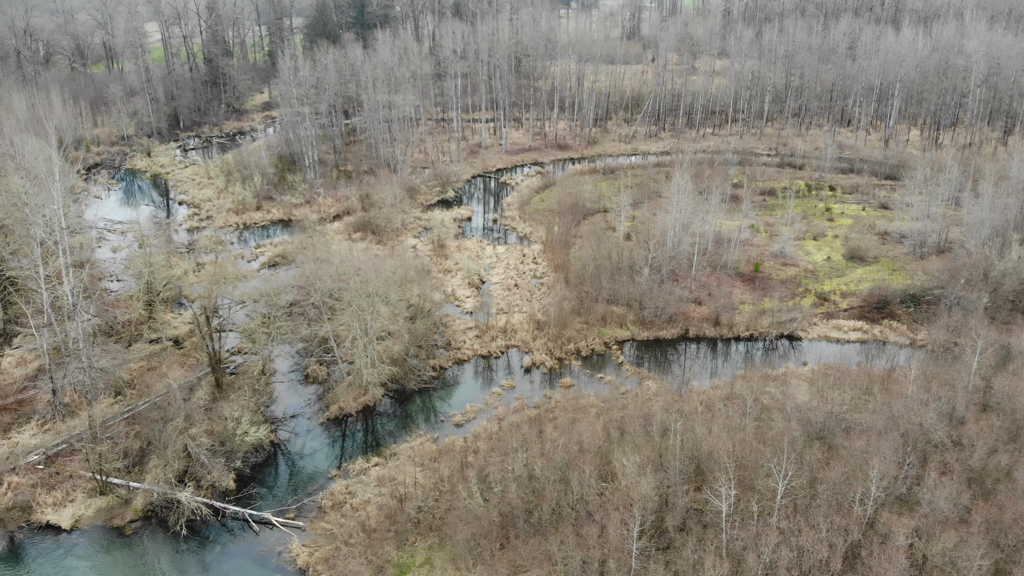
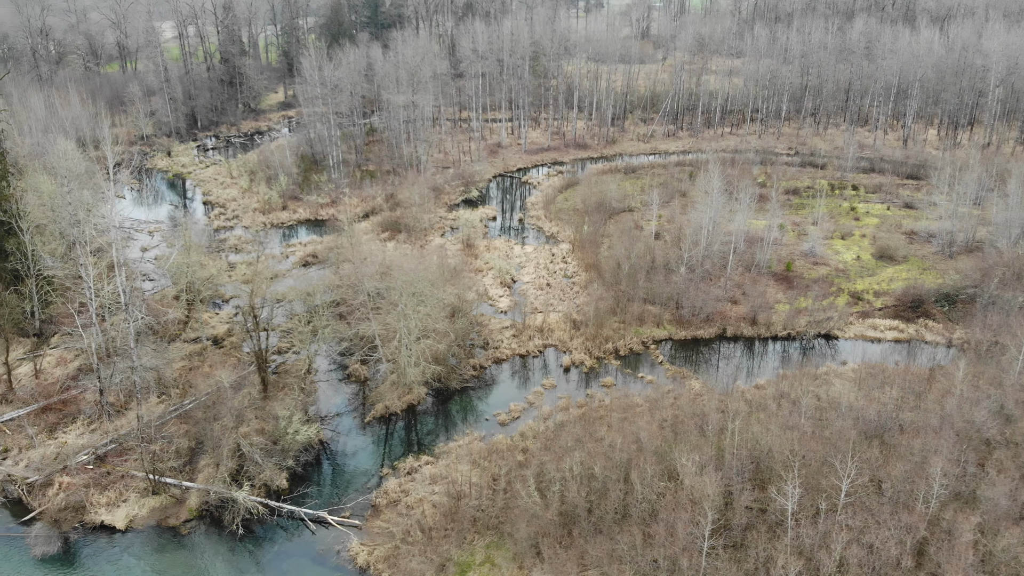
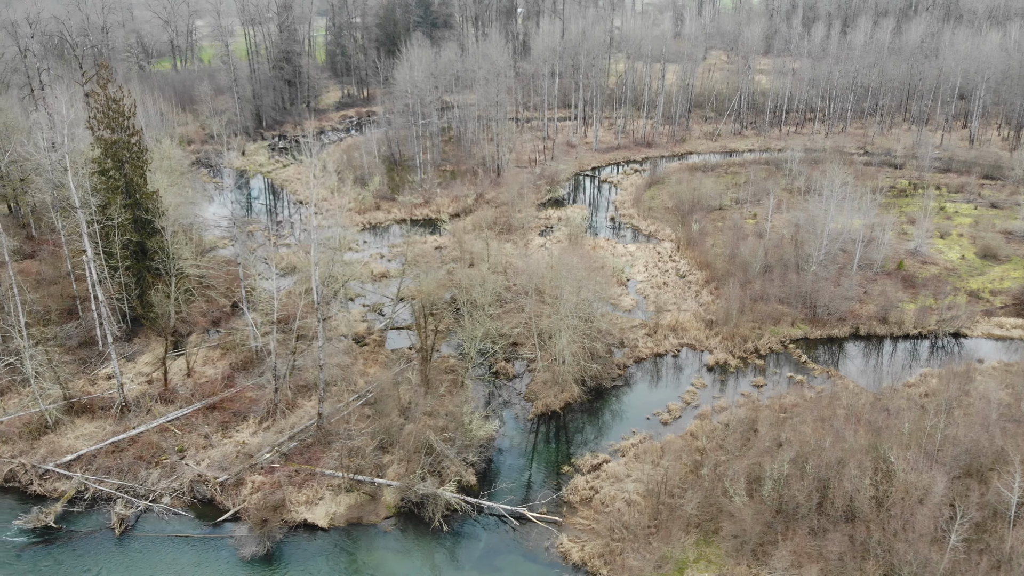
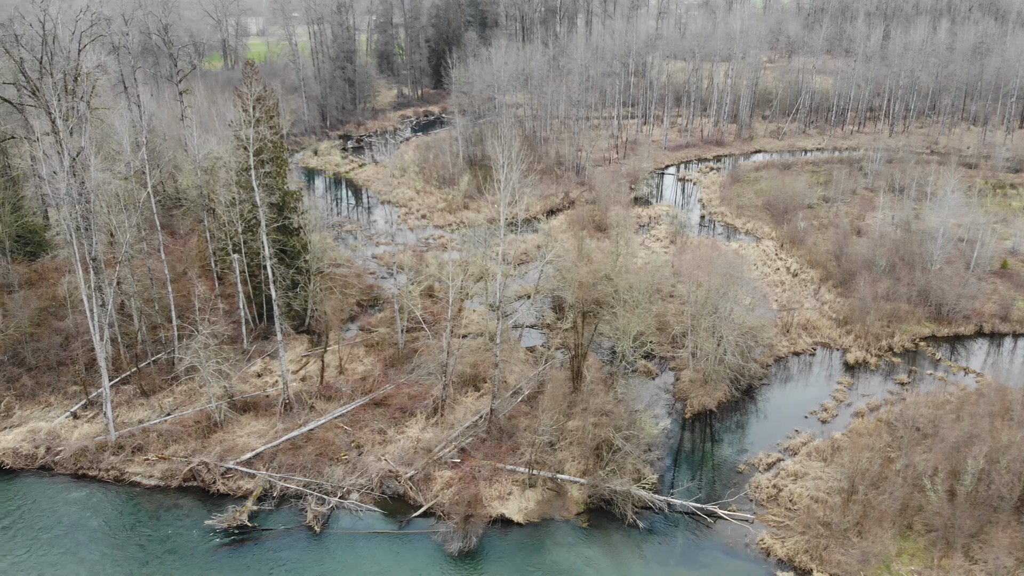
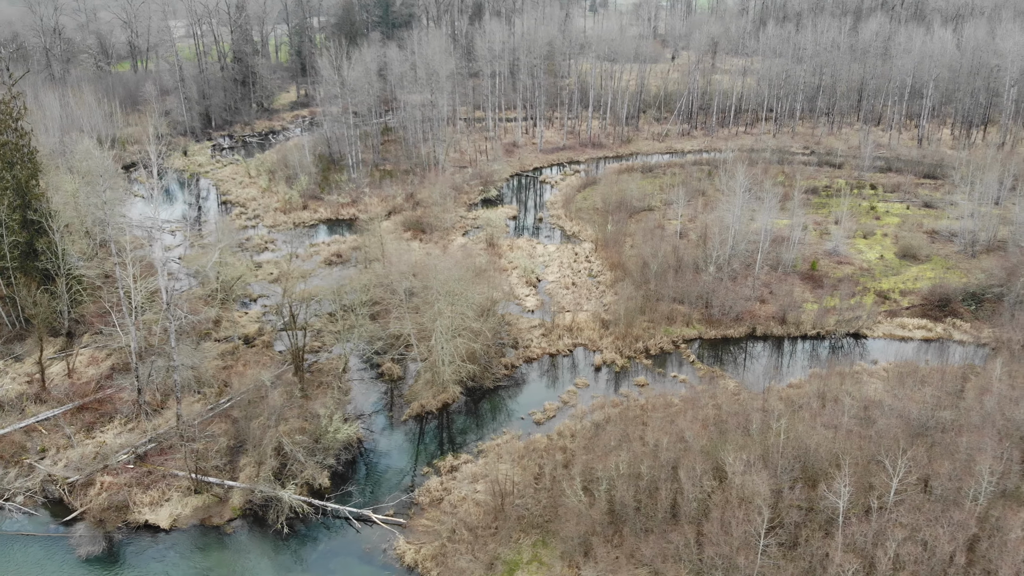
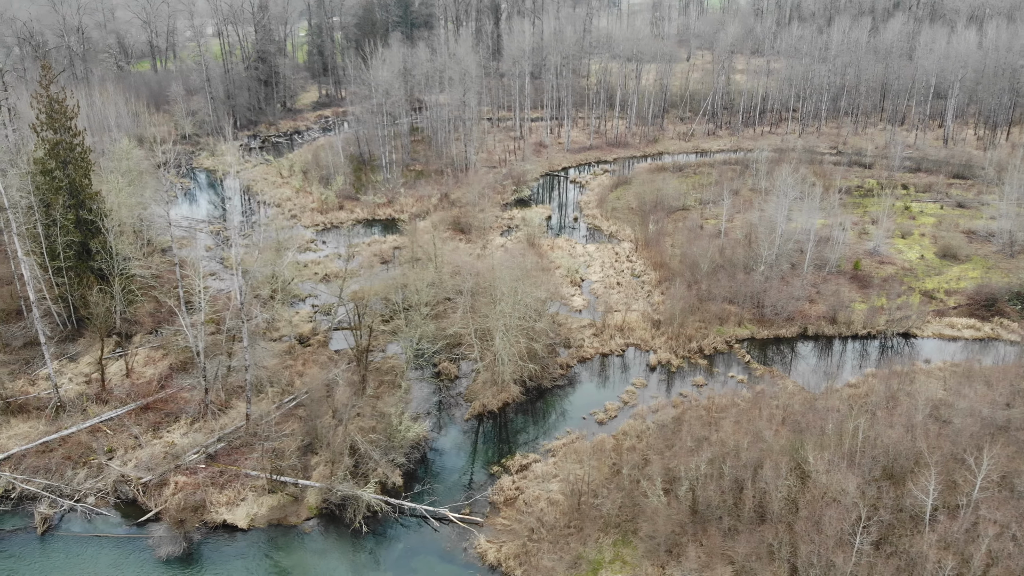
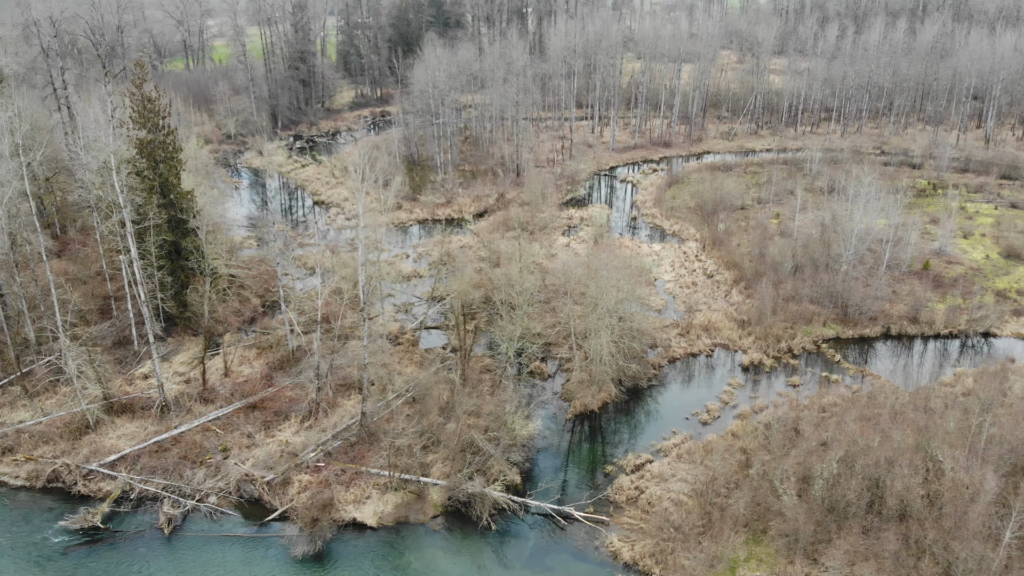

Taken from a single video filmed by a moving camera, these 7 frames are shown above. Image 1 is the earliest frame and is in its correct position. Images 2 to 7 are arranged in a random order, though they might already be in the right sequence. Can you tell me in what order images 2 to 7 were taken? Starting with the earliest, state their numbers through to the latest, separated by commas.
2, 5, 6, 3, 7, 4
